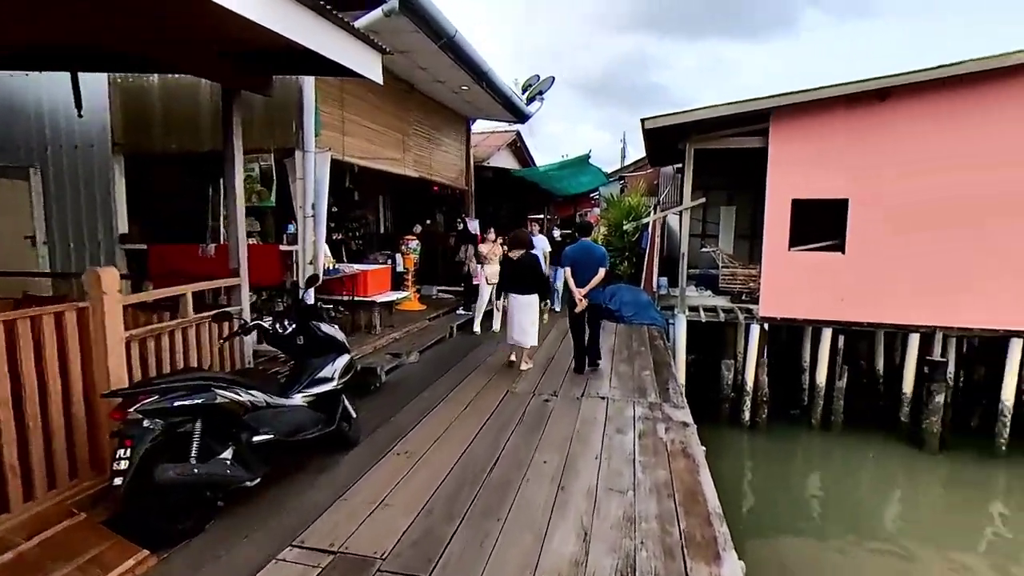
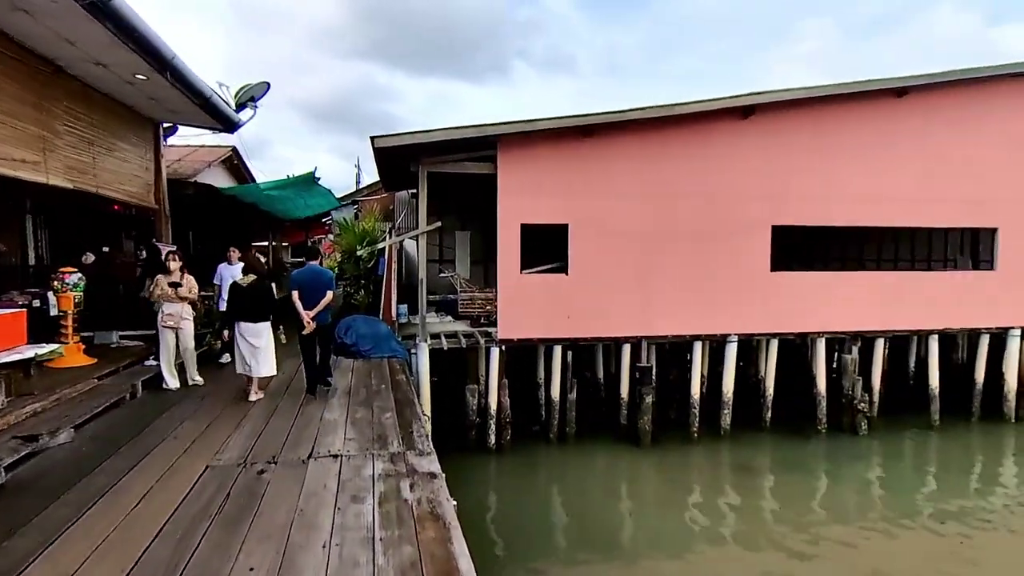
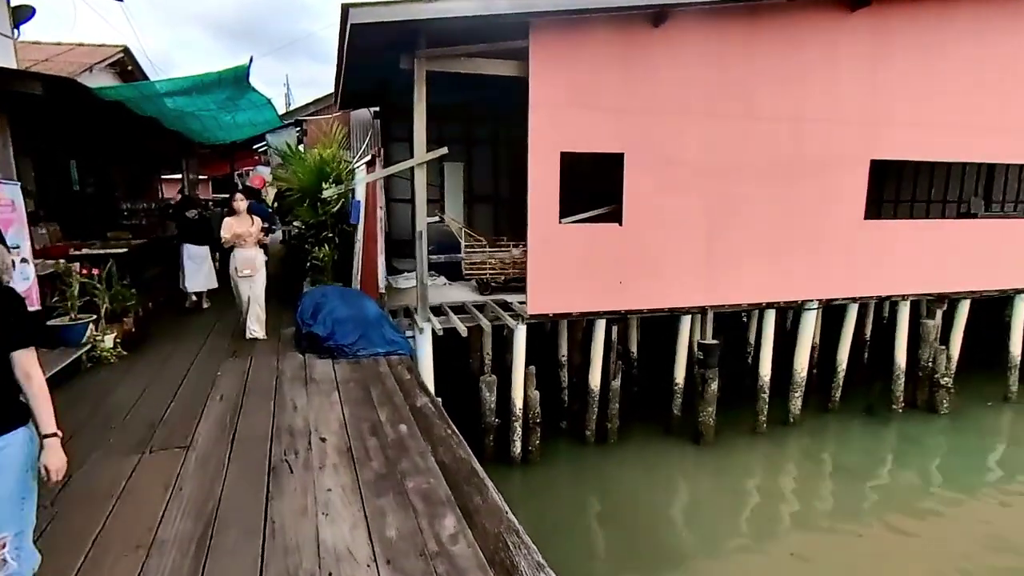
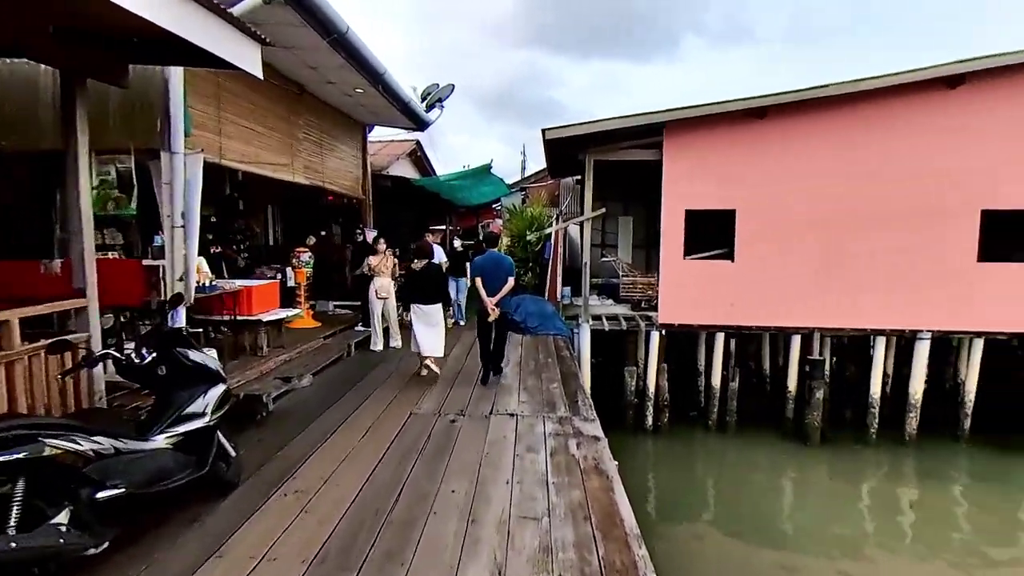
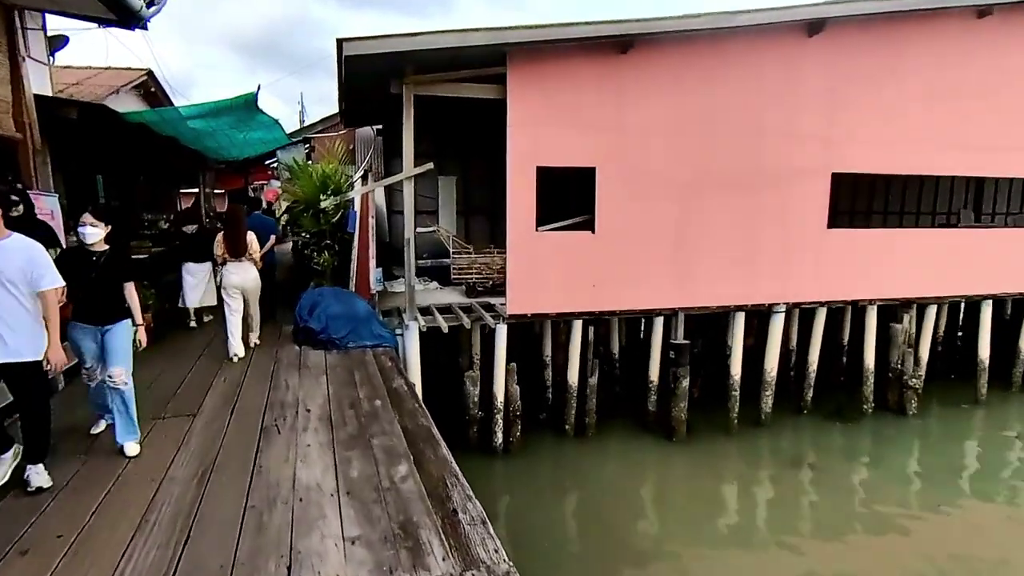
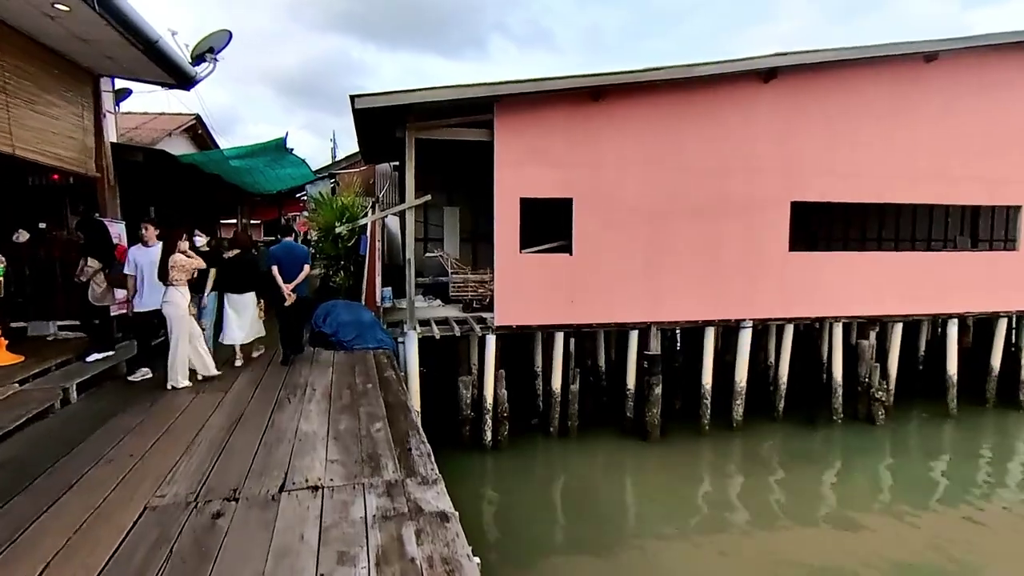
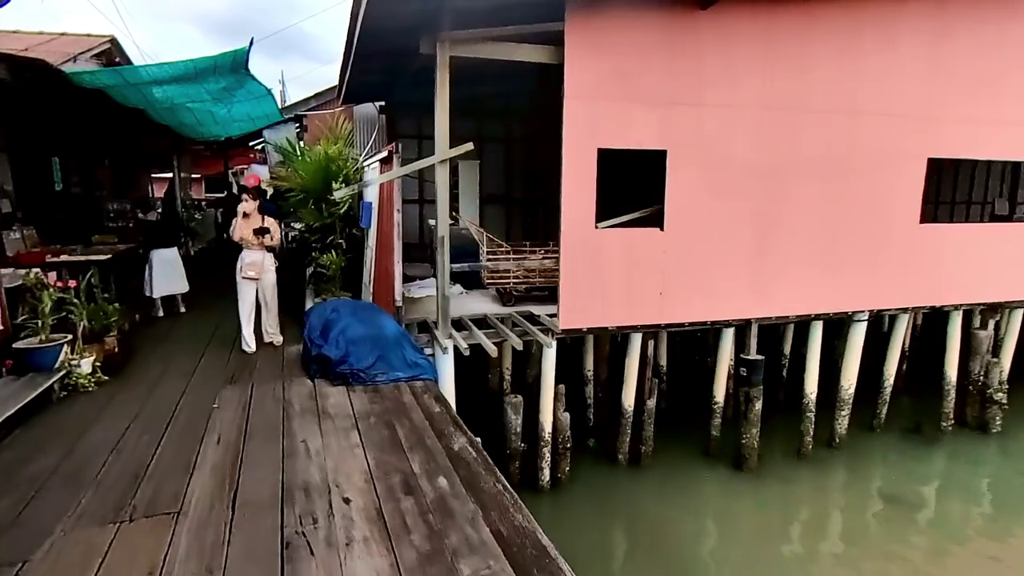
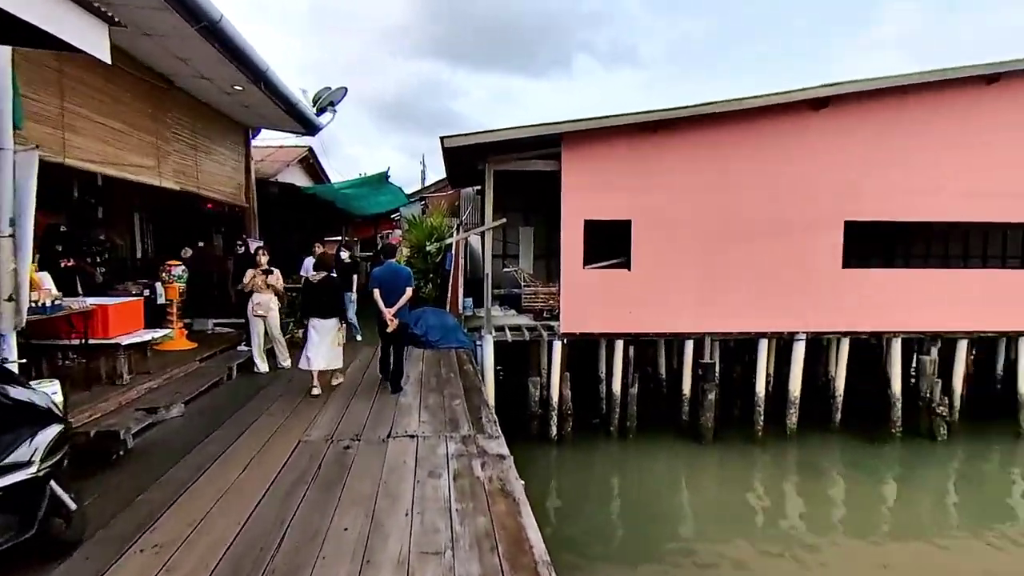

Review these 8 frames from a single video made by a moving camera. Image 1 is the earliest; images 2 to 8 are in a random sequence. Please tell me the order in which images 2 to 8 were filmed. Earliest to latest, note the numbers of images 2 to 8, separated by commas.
4, 8, 2, 6, 5, 3, 7
